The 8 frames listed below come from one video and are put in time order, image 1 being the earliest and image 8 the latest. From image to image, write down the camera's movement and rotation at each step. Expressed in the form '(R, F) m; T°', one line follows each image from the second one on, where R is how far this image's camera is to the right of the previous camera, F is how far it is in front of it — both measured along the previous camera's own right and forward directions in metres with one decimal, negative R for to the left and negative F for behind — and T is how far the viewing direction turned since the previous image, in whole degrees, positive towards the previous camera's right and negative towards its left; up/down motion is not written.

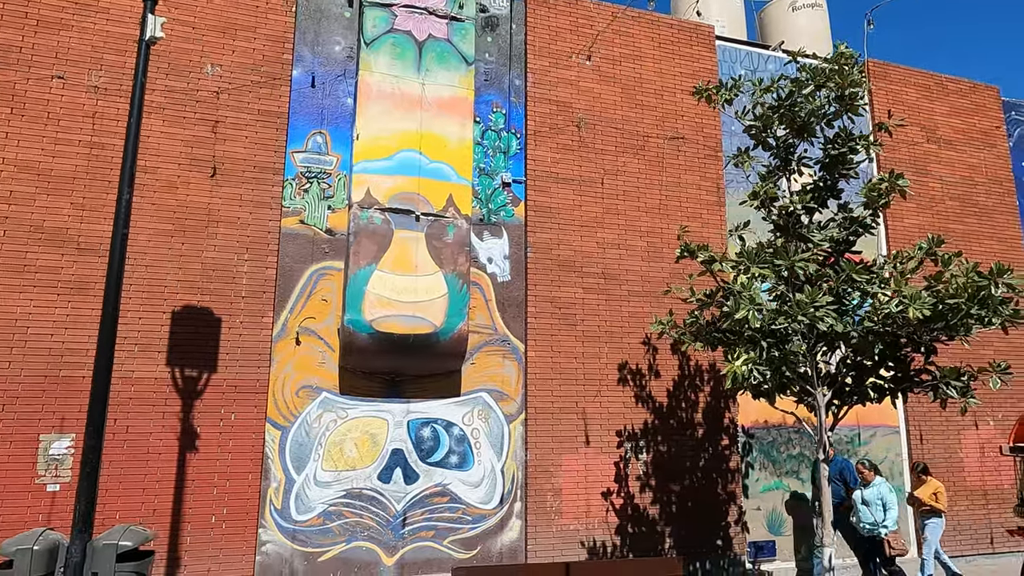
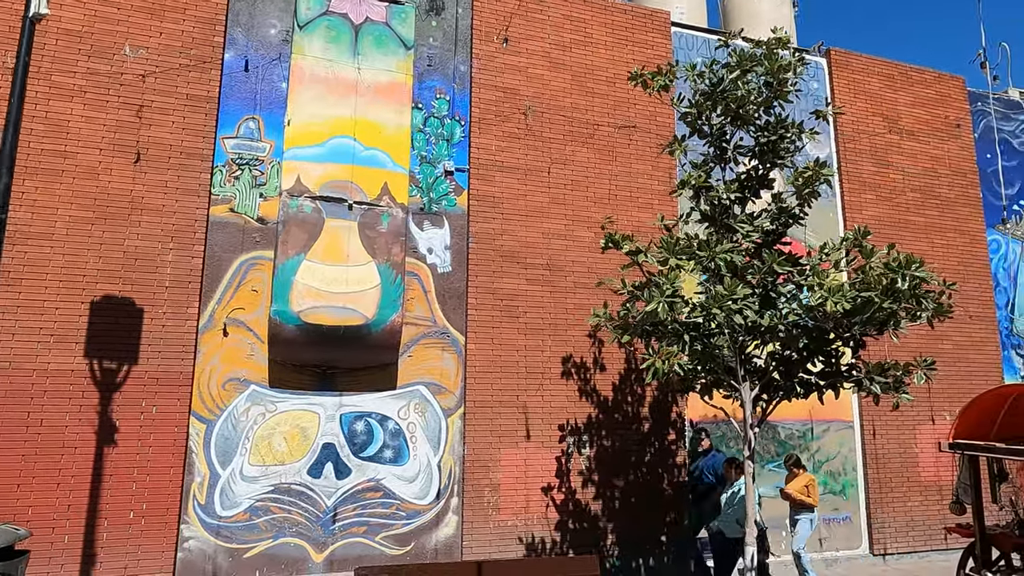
(+0.8, +0.2) m; 0°
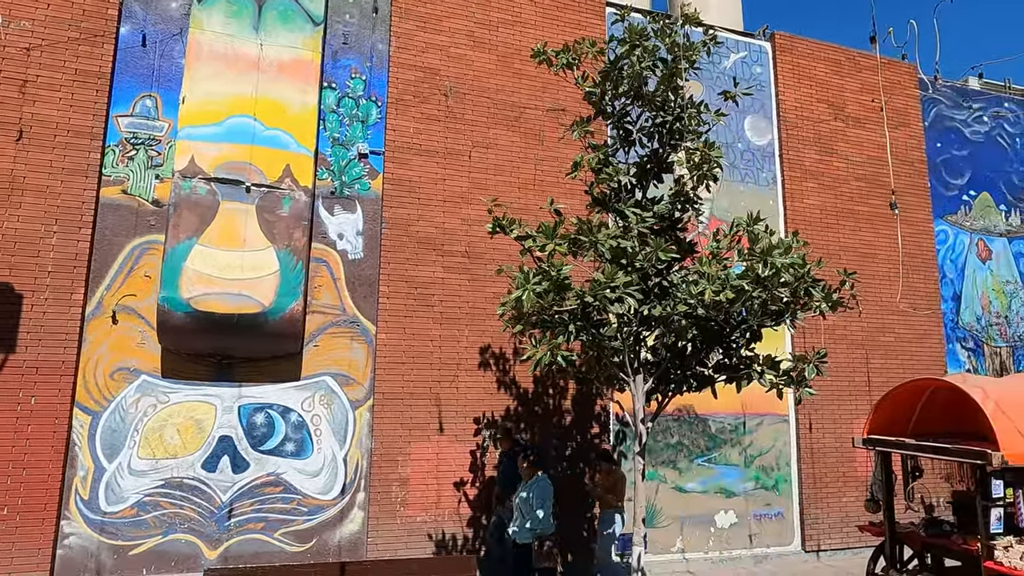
(+1.0, +0.3) m; +1°
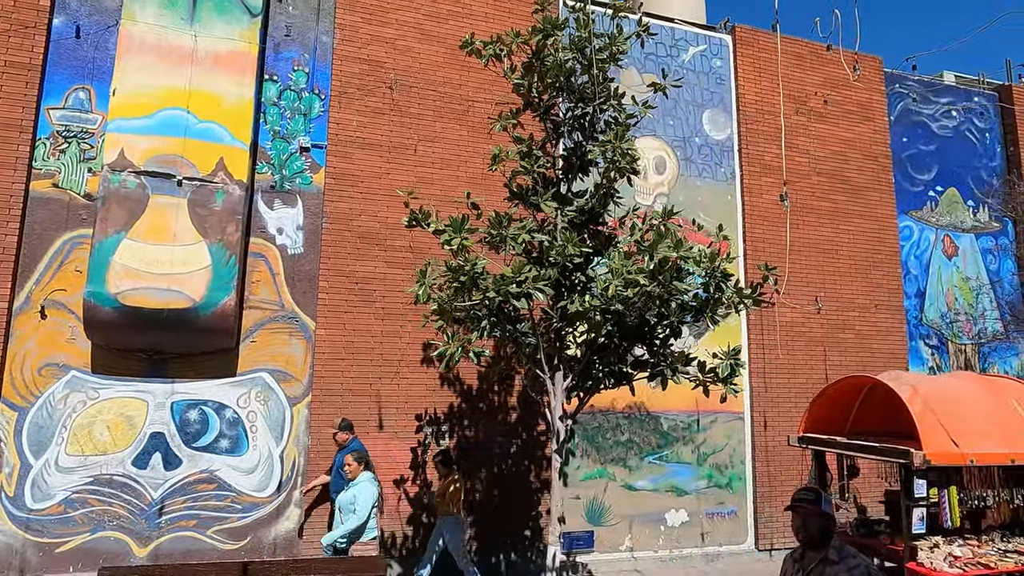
(+0.8, +0.1) m; 0°
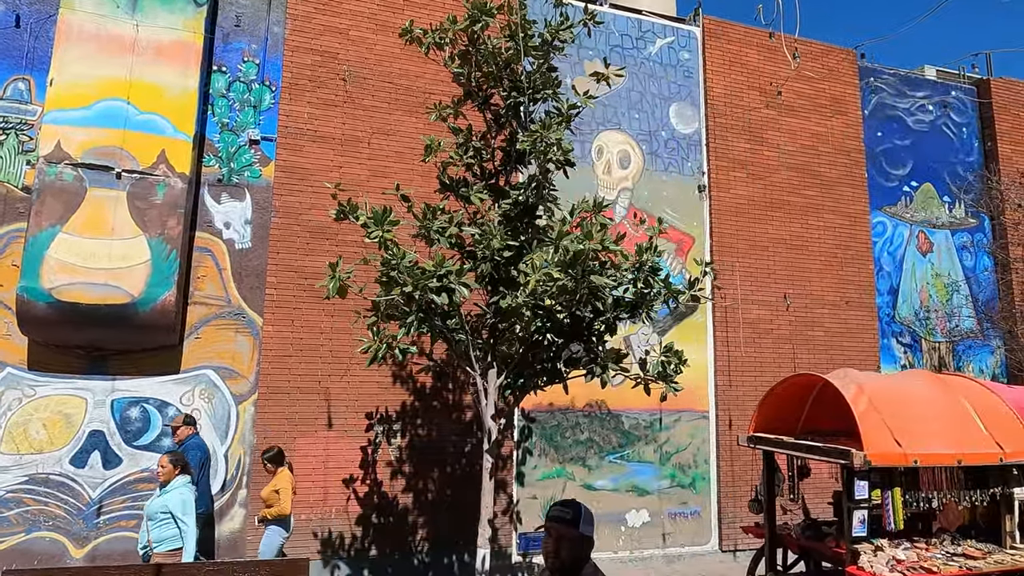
(+0.6, +0.2) m; 0°
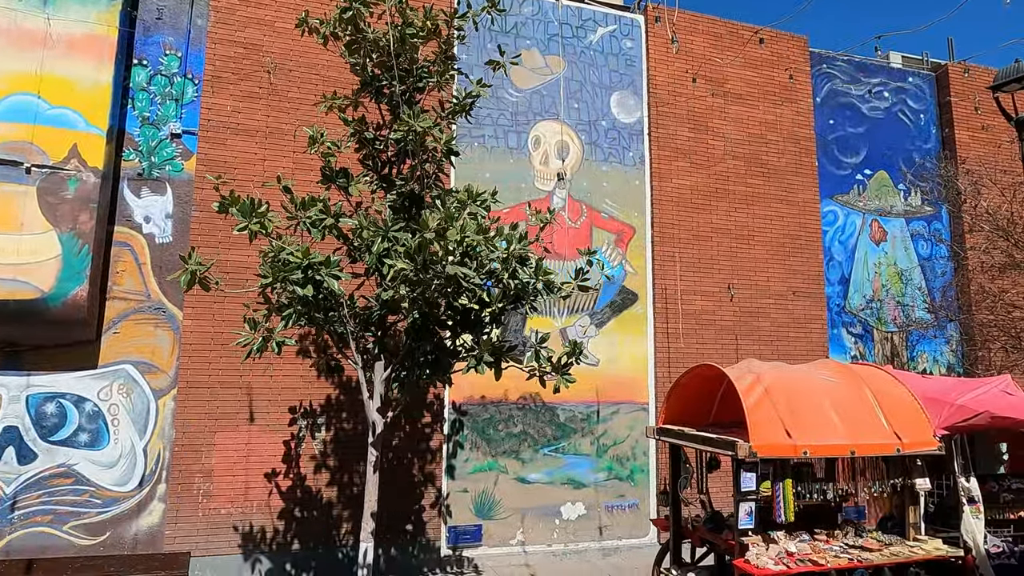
(+1.1, +0.1) m; -1°
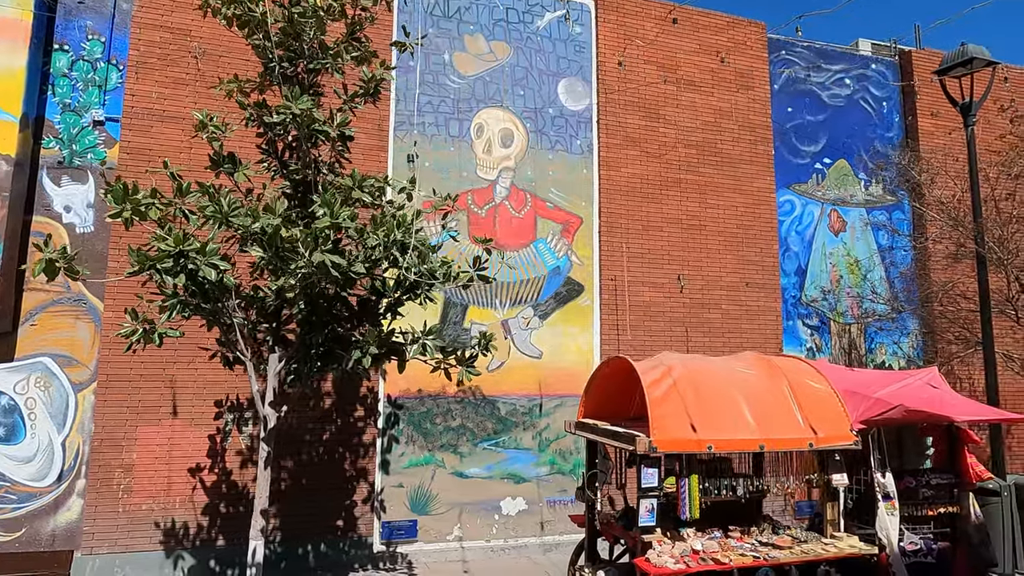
(+0.9, +0.2) m; 0°
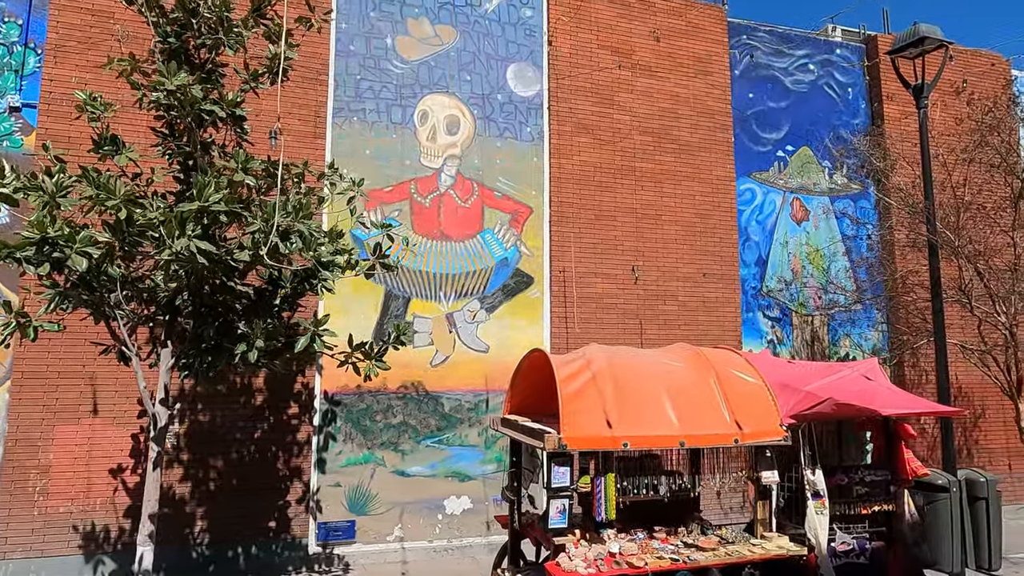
(+0.7, +0.3) m; 0°
